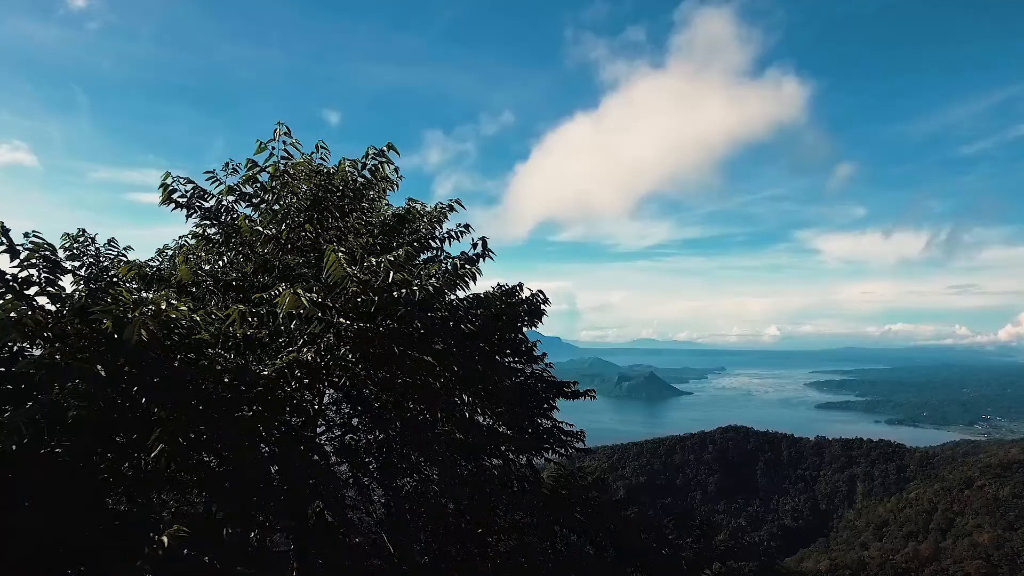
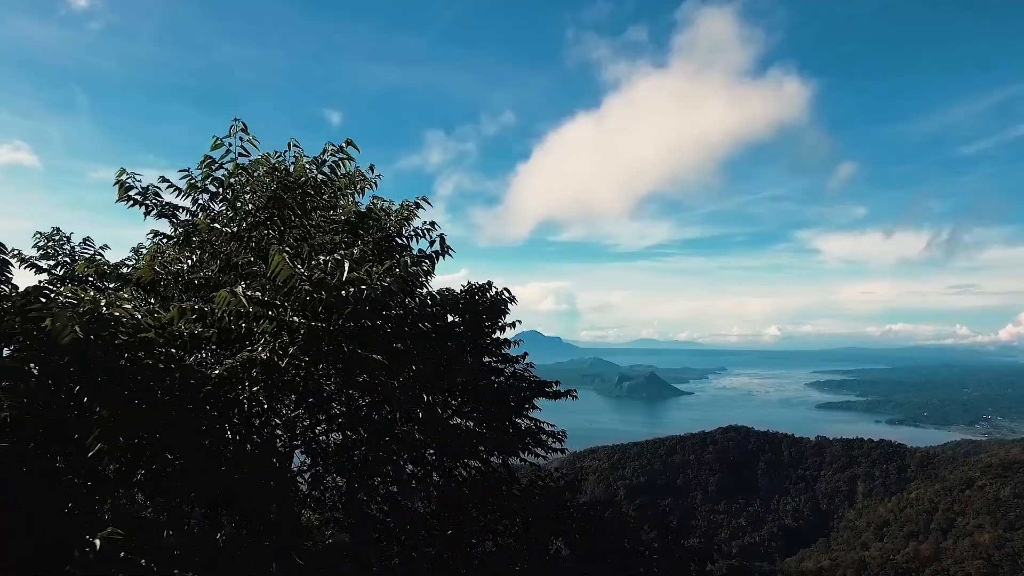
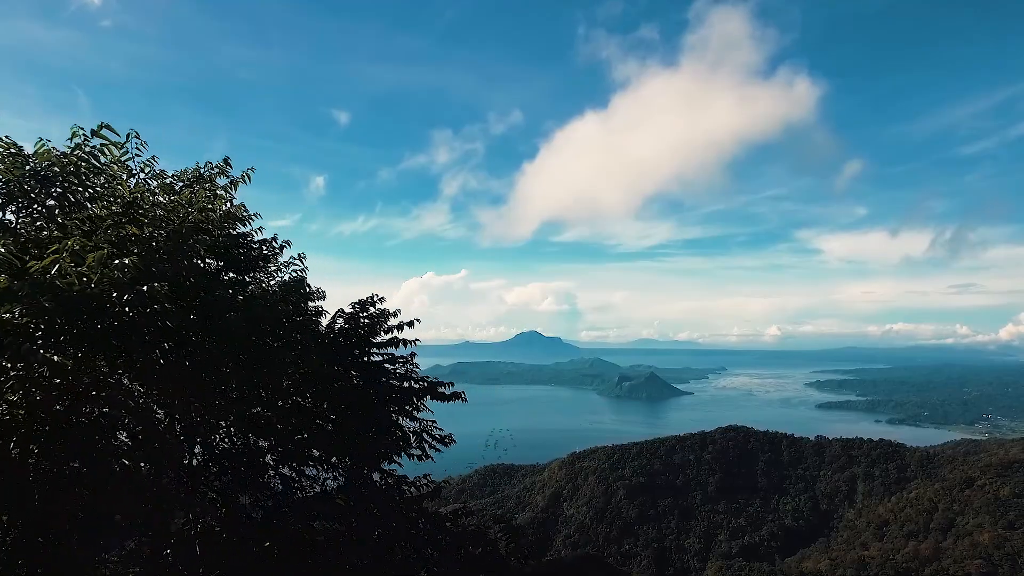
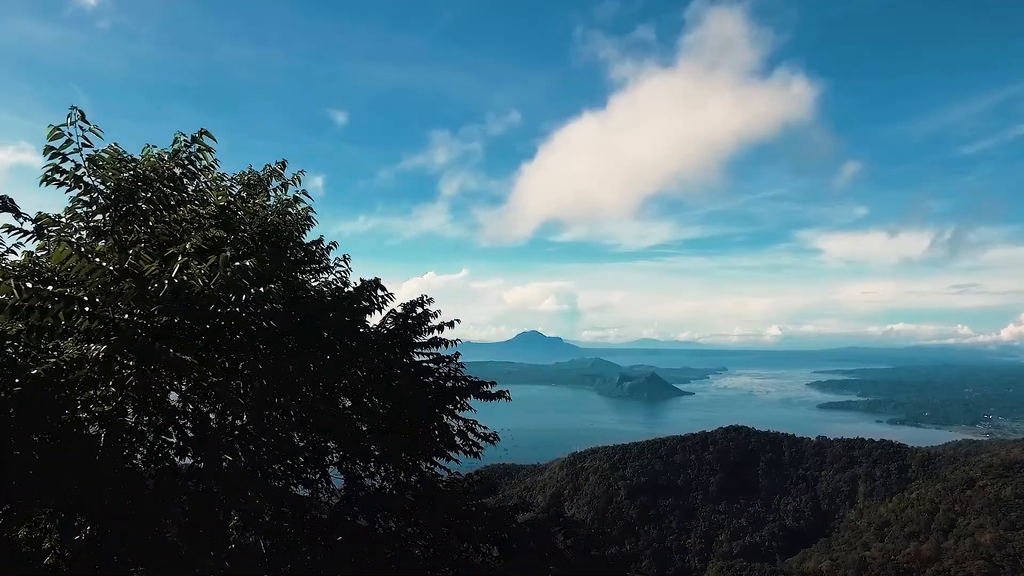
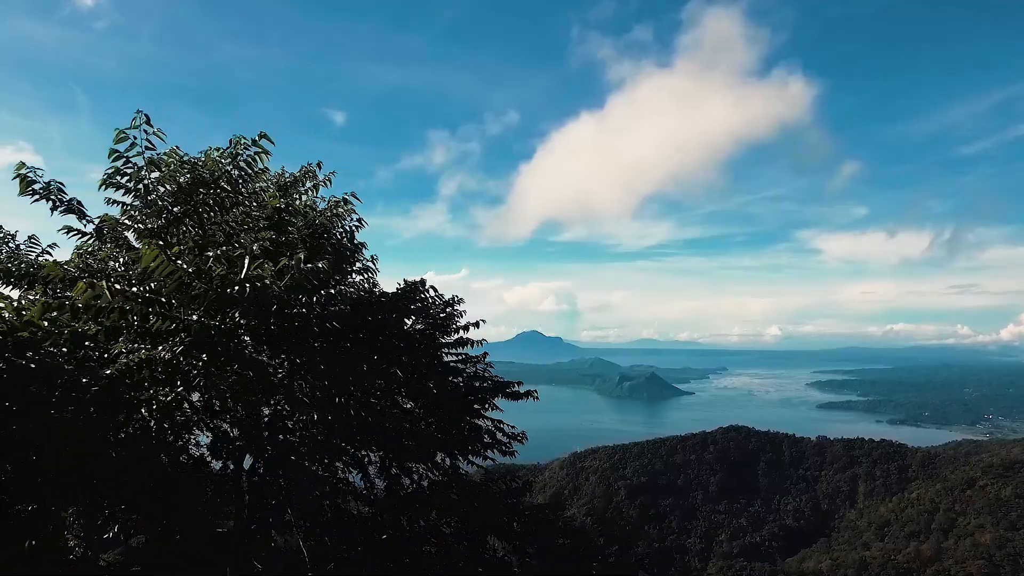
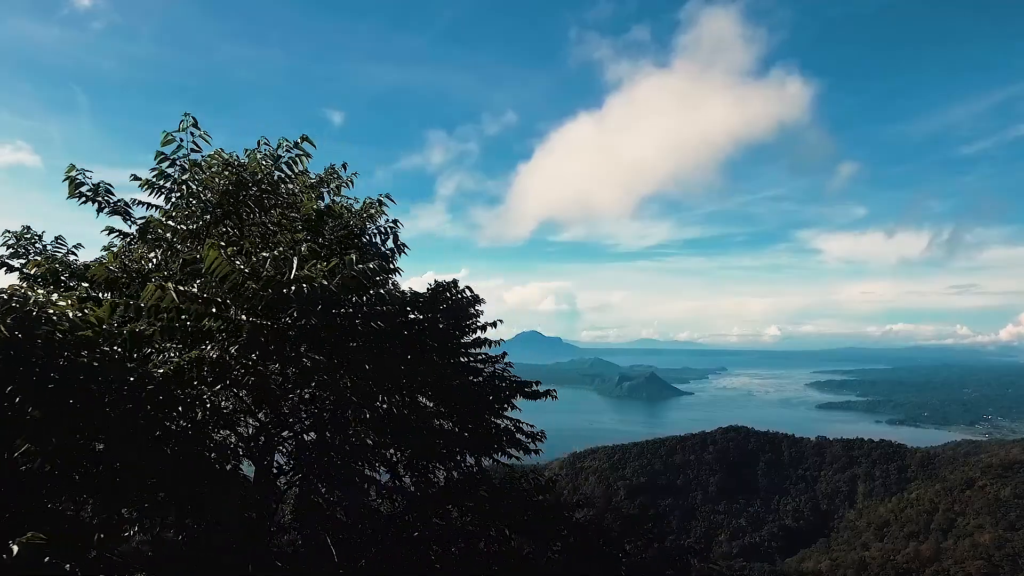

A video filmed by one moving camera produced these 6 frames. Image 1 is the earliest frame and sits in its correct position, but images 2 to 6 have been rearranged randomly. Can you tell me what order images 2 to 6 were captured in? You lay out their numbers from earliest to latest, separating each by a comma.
2, 6, 5, 4, 3
